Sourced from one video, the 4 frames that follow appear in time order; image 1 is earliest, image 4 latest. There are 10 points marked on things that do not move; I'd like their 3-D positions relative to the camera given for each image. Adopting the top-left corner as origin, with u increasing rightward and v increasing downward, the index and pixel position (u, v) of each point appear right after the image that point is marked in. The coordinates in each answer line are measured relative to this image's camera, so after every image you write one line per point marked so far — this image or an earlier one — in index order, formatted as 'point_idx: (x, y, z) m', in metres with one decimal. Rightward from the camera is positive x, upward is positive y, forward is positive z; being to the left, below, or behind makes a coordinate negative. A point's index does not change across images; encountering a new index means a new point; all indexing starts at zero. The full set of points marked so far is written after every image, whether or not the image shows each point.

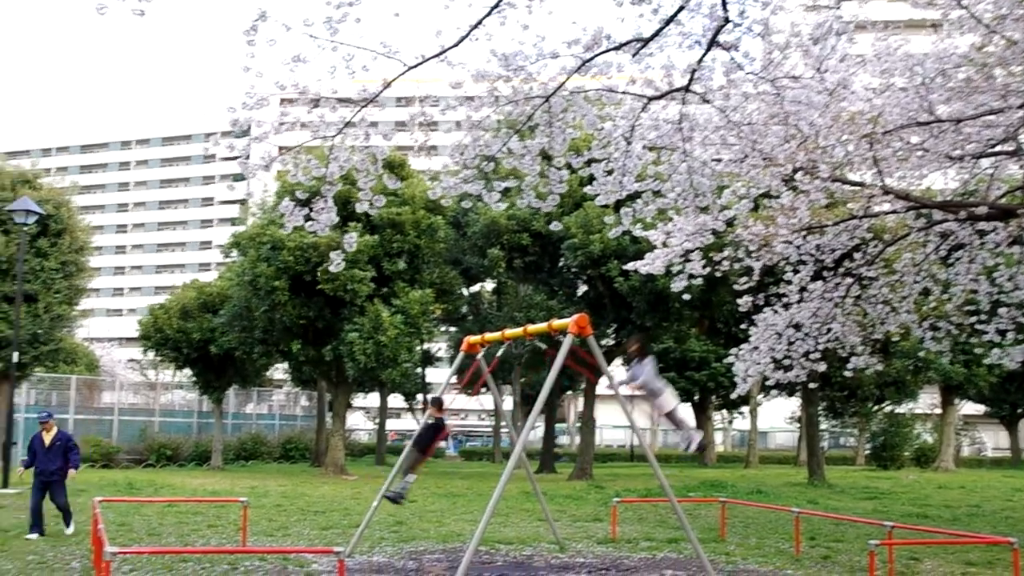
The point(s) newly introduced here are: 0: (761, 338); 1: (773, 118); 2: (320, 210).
0: (+3.2, -0.6, +12.8) m
1: (+2.6, +1.7, +10.2) m
2: (-1.9, +0.8, +9.9) m
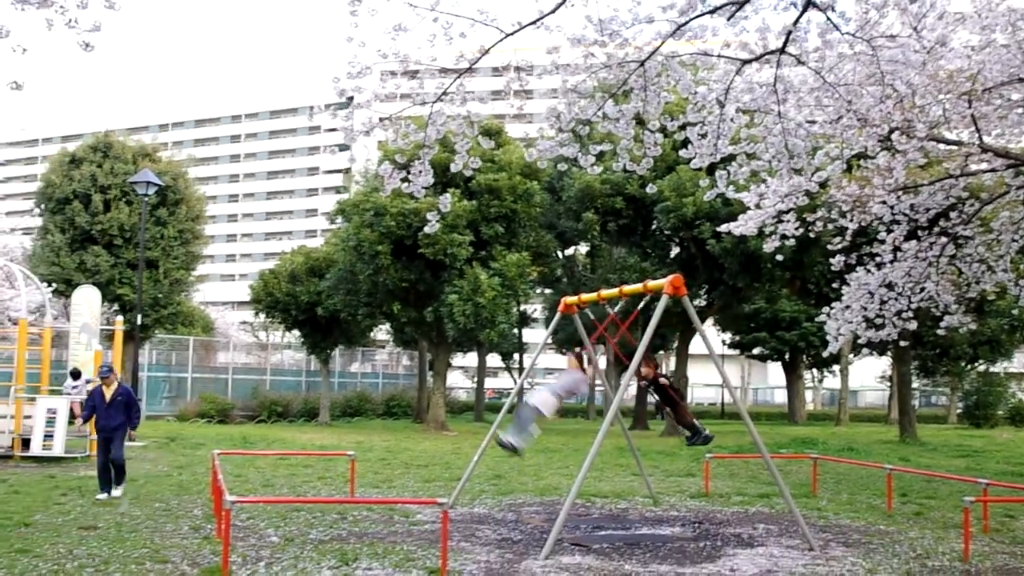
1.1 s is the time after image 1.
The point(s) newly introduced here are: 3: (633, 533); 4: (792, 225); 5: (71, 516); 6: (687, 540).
0: (+4.3, -0.1, +12.9) m
1: (+3.6, +2.1, +10.2) m
2: (-0.9, +1.2, +10.3) m
3: (+1.2, -2.5, +10.4) m
4: (+3.3, +0.7, +12.0) m
5: (-4.5, -2.3, +10.5) m
6: (+1.7, -2.5, +10.1) m
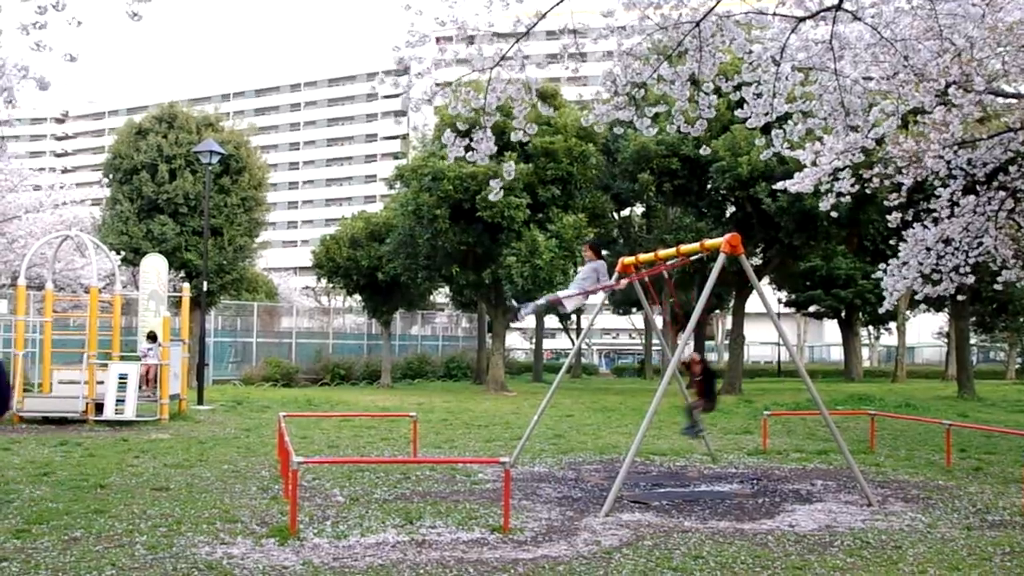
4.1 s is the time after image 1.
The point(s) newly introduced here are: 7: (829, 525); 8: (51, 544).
0: (+5.0, +0.4, +12.9) m
1: (+4.1, +2.5, +10.2) m
2: (-0.4, +1.5, +10.4) m
3: (+1.9, -2.1, +10.5) m
4: (+3.9, +1.2, +12.1) m
5: (-3.9, -2.0, +10.8) m
6: (+2.4, -2.1, +10.3) m
7: (+2.9, -2.1, +9.3) m
8: (-3.8, -2.1, +8.5) m
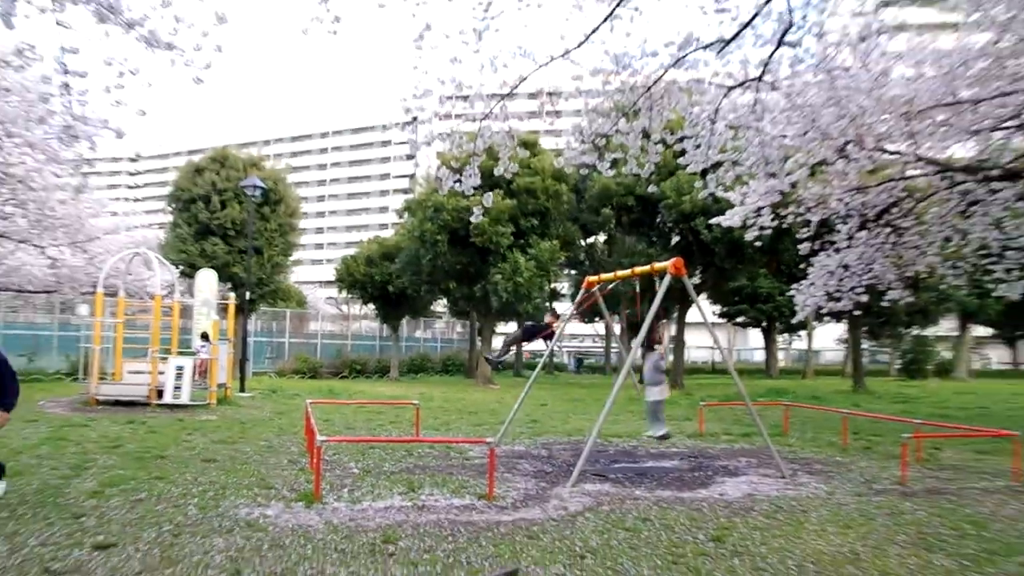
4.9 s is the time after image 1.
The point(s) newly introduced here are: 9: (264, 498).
0: (+4.8, +0.1, +15.6) m
1: (+4.0, +2.3, +12.9) m
2: (-0.5, +1.4, +13.0) m
3: (+1.7, -2.2, +13.1) m
4: (+3.7, +1.0, +14.7) m
5: (-4.1, -2.1, +13.3) m
6: (+2.2, -2.3, +12.8) m
7: (+2.7, -2.3, +11.9) m
8: (-4.0, -2.2, +11.0) m
9: (-2.7, -2.3, +11.5) m
